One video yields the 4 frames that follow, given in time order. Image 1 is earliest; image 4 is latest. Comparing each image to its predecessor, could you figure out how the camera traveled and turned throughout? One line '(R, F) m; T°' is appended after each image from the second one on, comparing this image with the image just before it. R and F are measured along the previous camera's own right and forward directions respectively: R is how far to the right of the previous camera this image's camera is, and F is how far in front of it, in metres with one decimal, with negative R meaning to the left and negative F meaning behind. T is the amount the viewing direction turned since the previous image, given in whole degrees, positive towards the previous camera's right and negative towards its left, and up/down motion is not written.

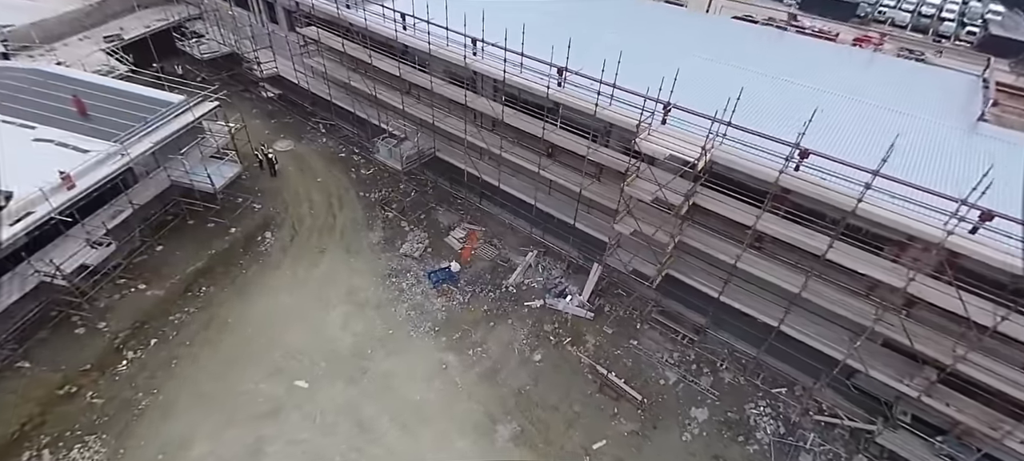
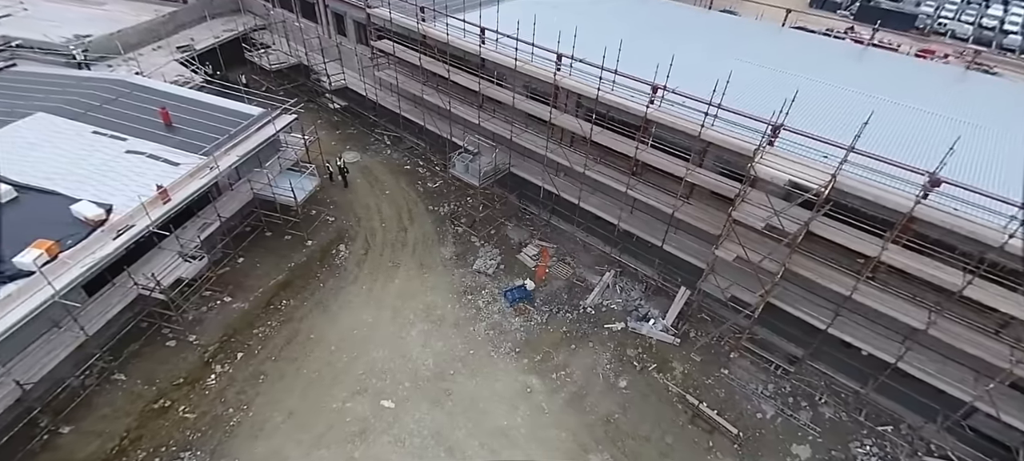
(-2.4, +0.4) m; -2°
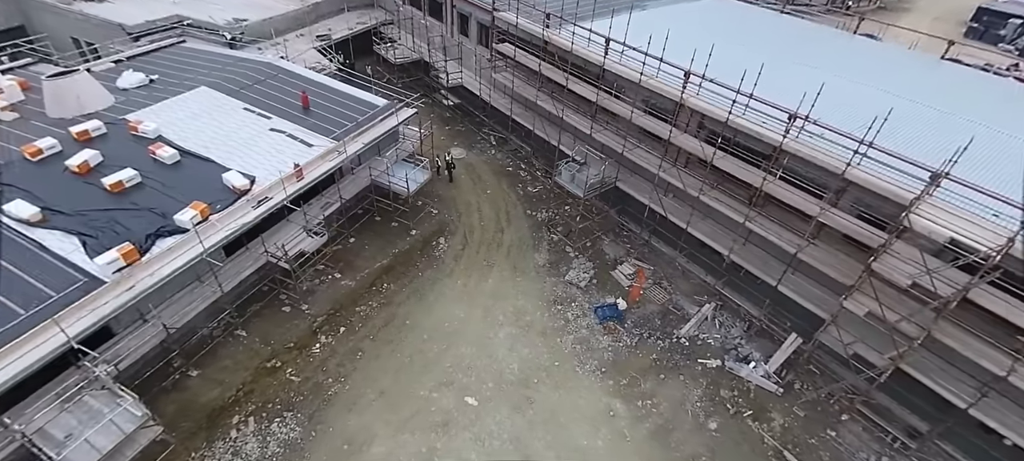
(-1.0, 0.0) m; -9°
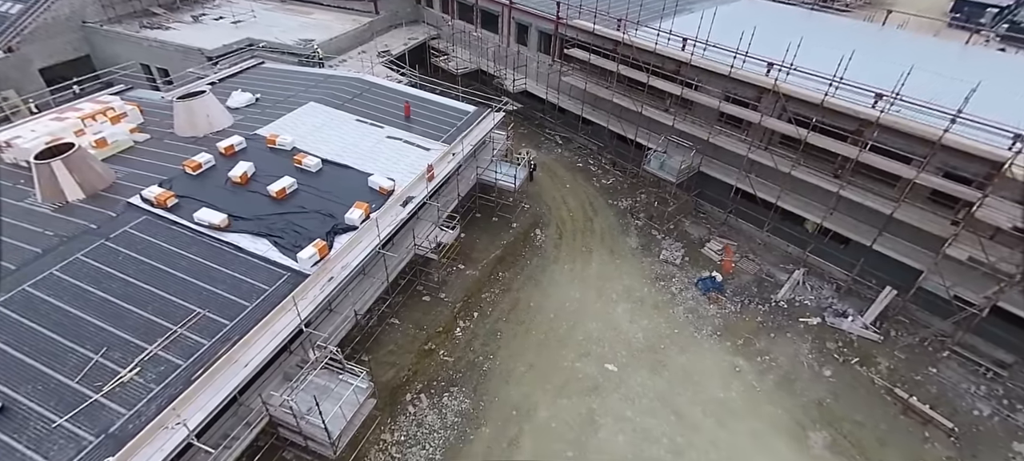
(-5.5, -1.7) m; +2°
